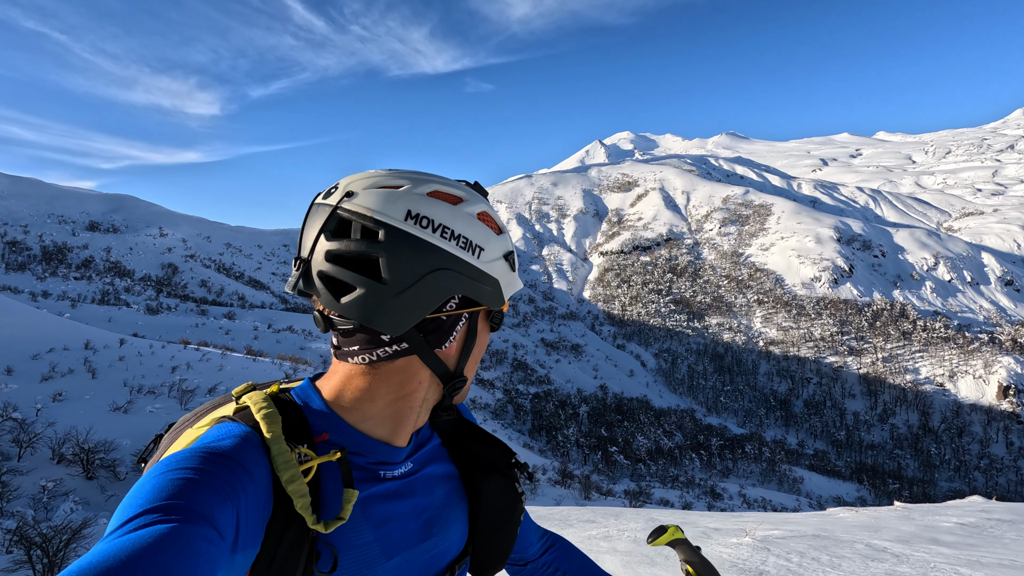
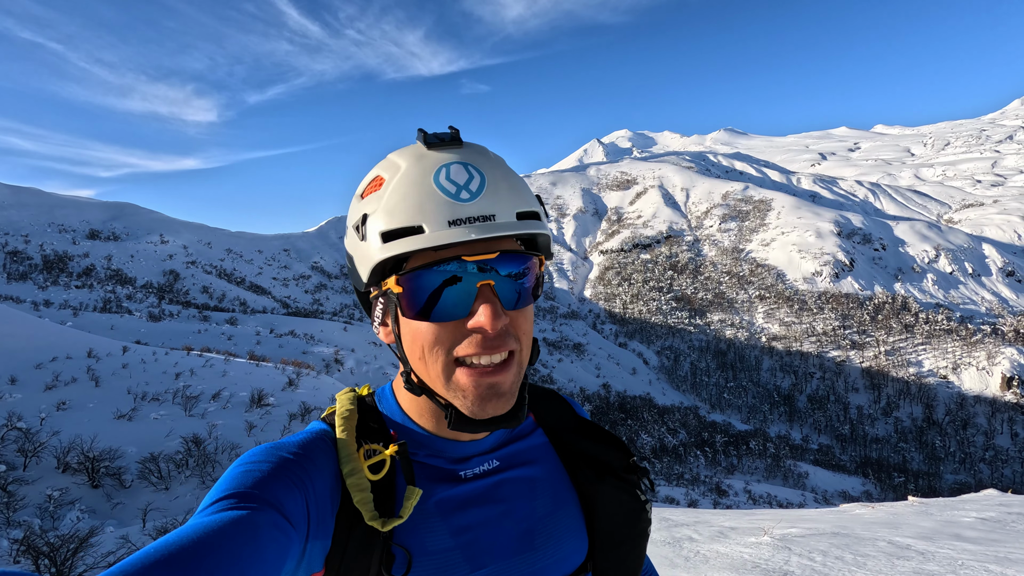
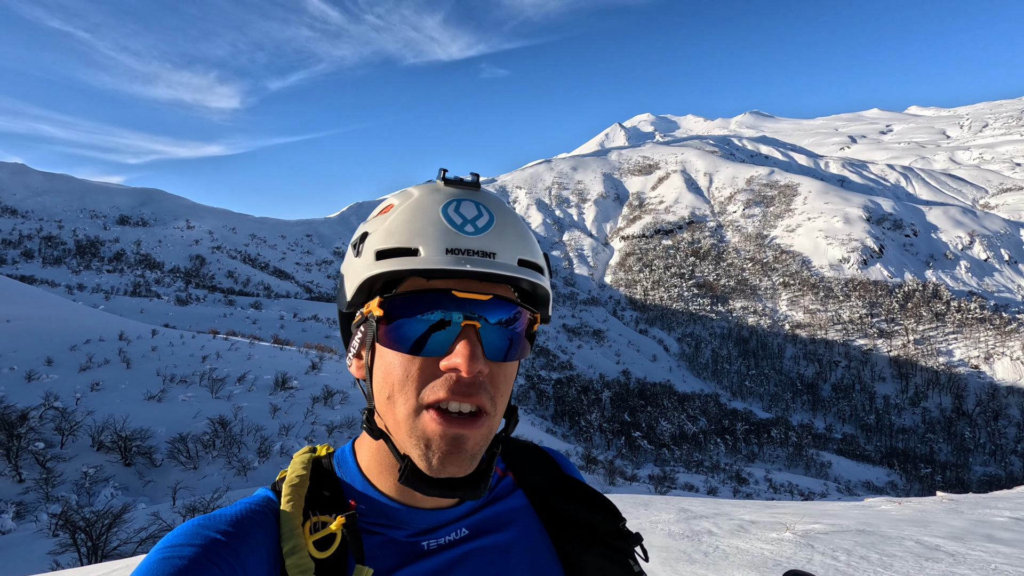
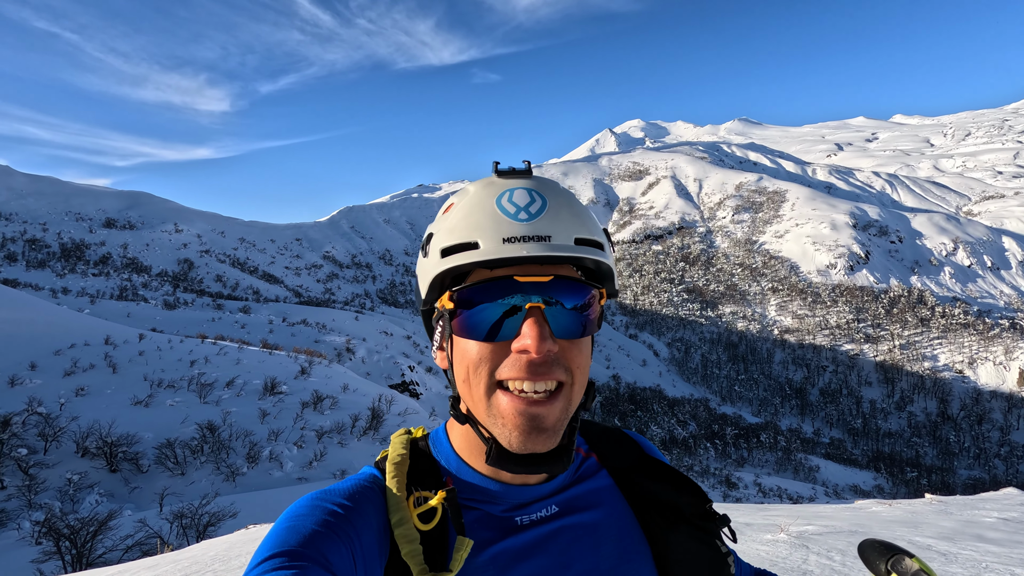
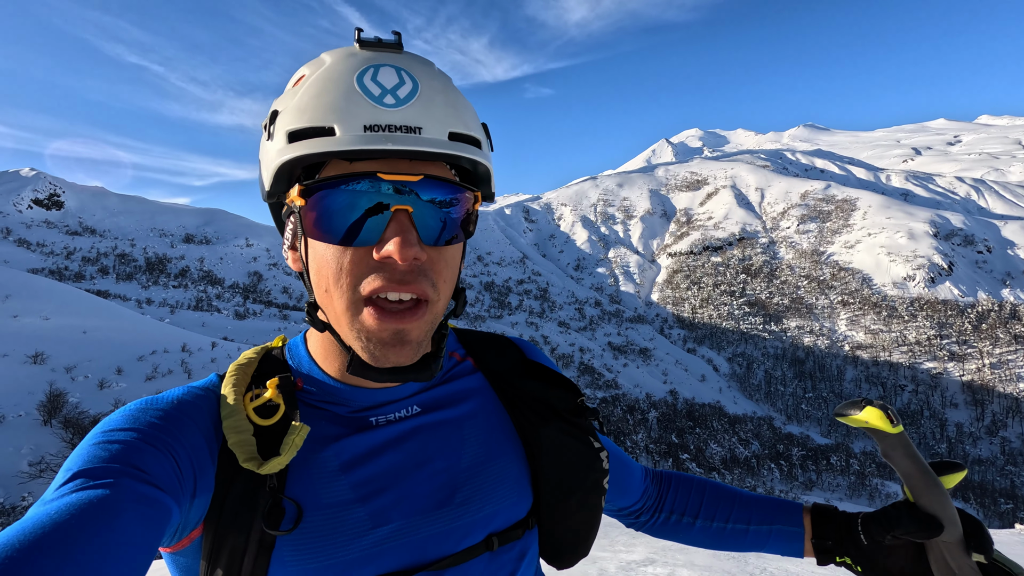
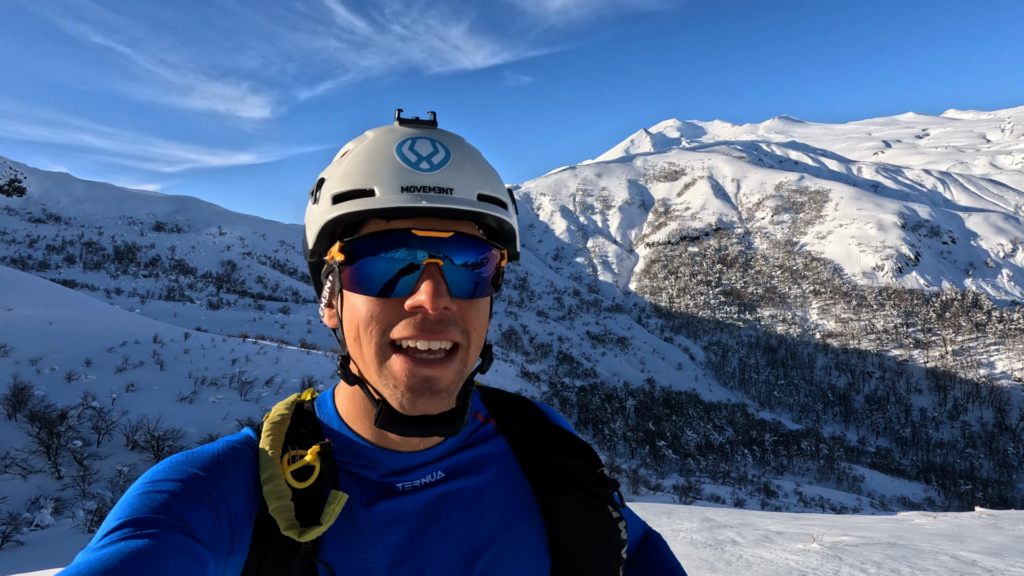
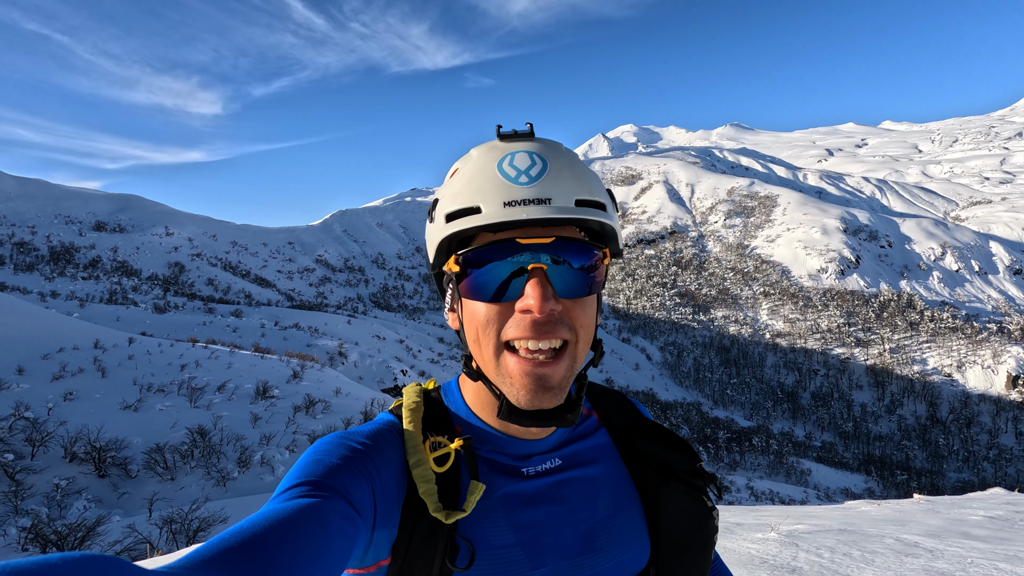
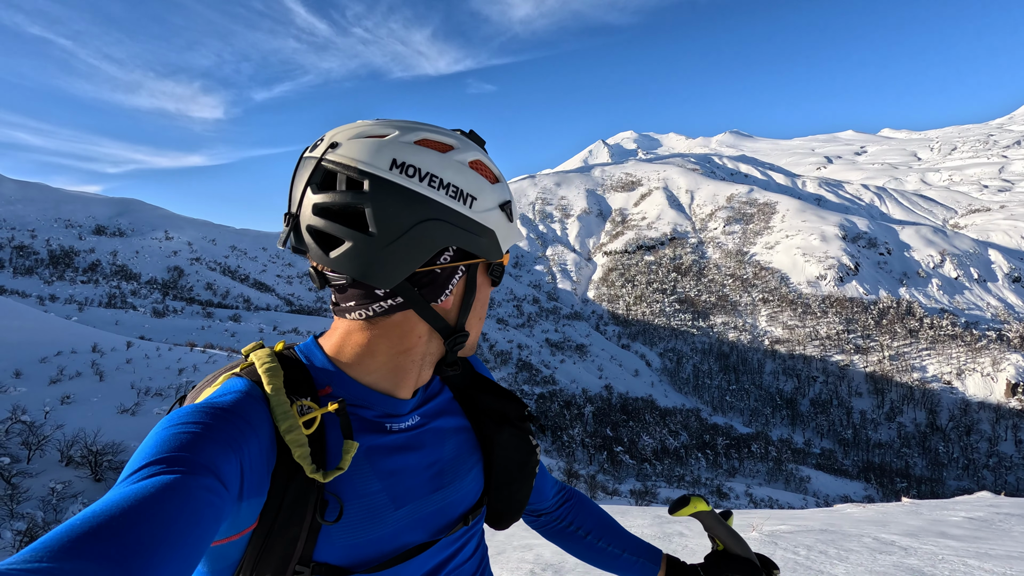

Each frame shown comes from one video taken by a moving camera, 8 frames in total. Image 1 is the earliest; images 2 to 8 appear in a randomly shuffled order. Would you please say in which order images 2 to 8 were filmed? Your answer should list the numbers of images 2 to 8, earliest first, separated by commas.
8, 2, 7, 4, 3, 6, 5
